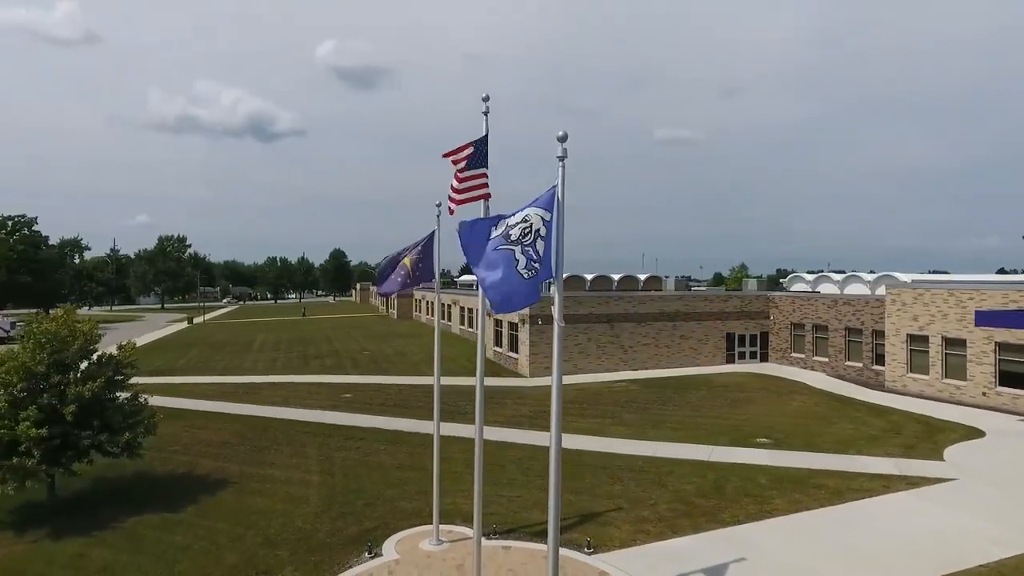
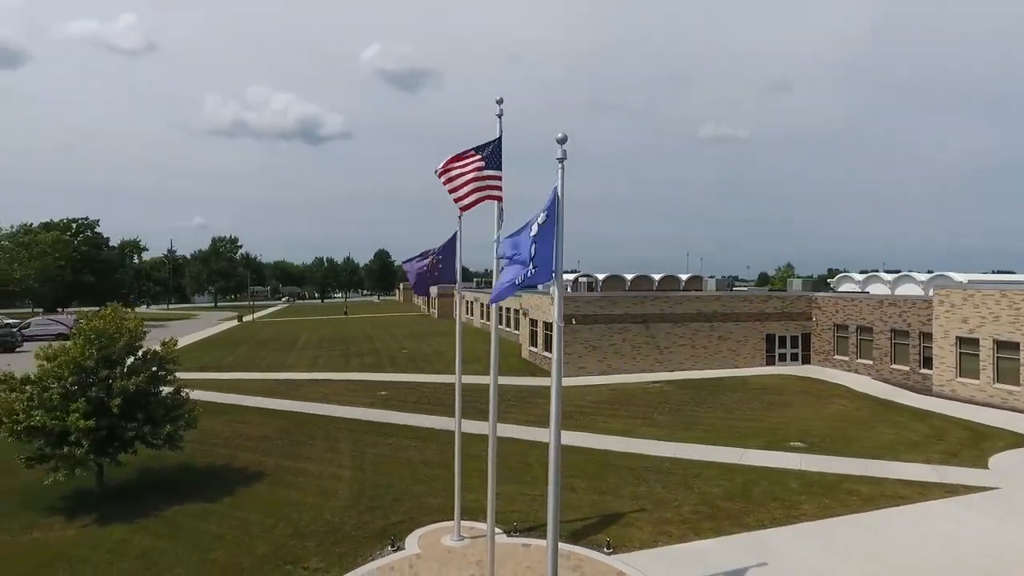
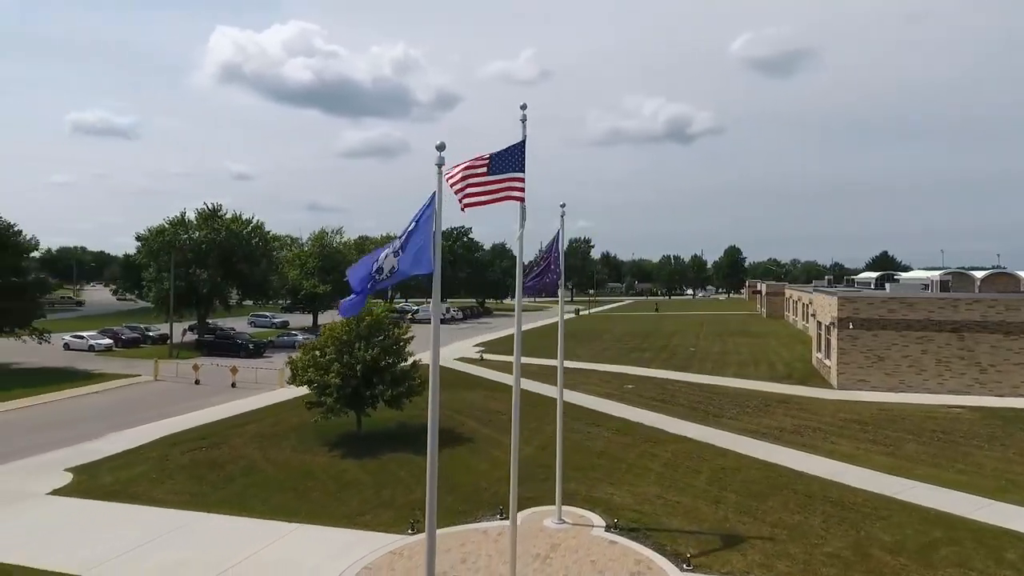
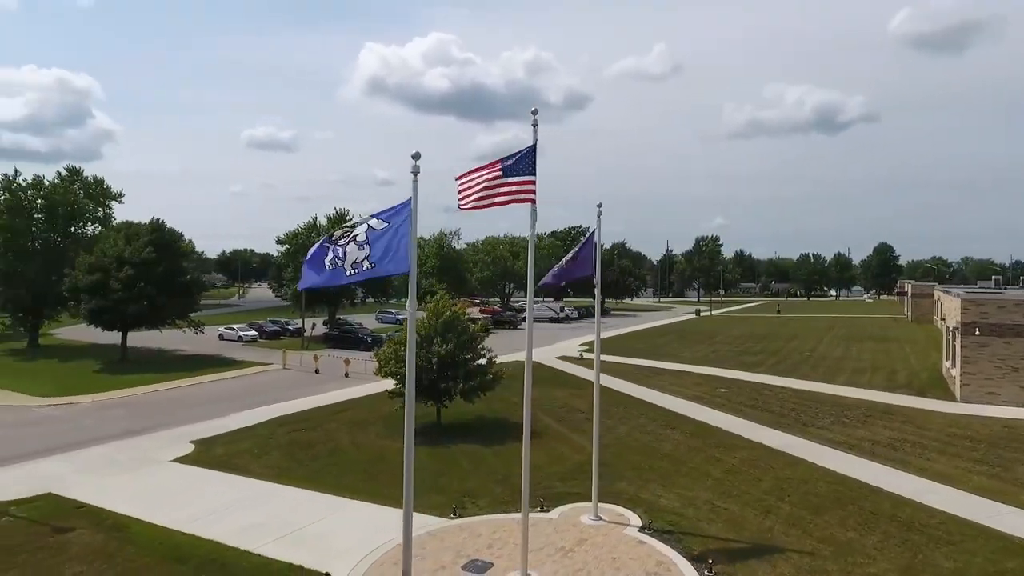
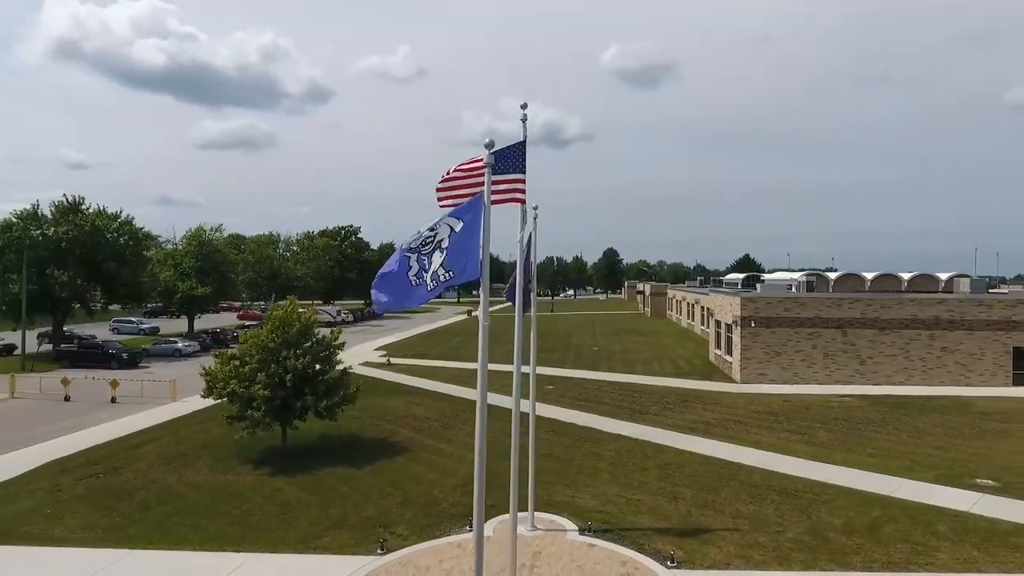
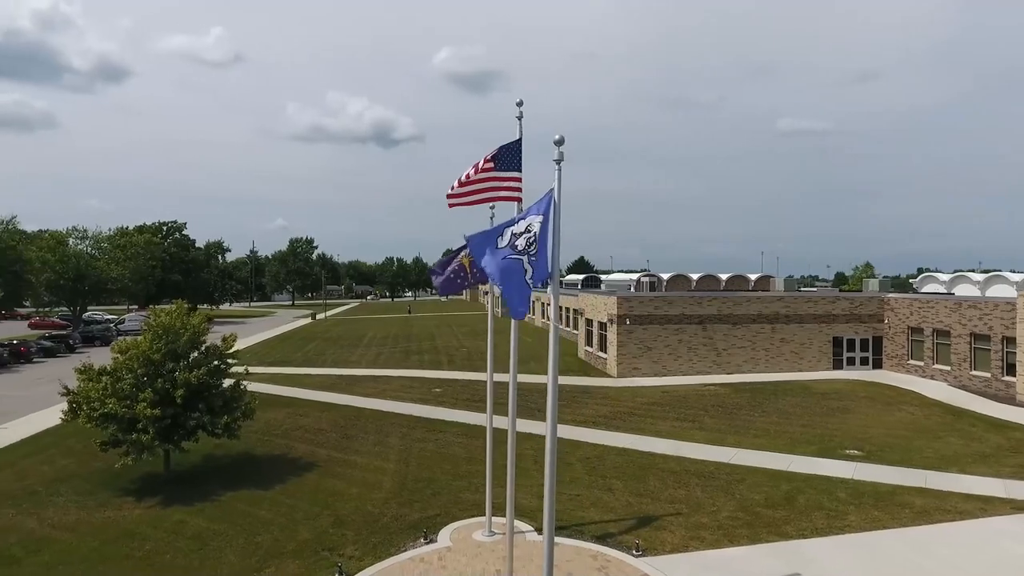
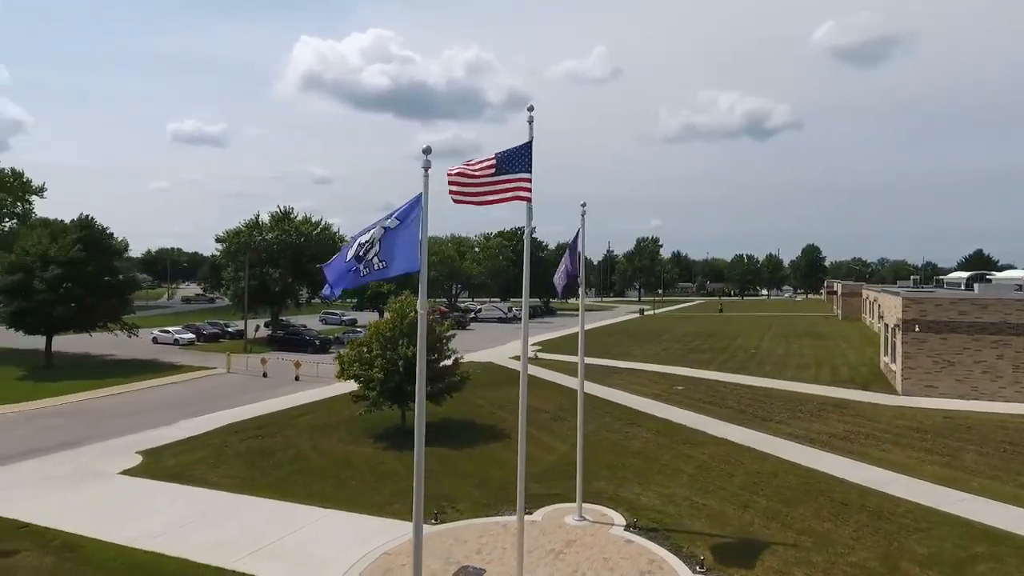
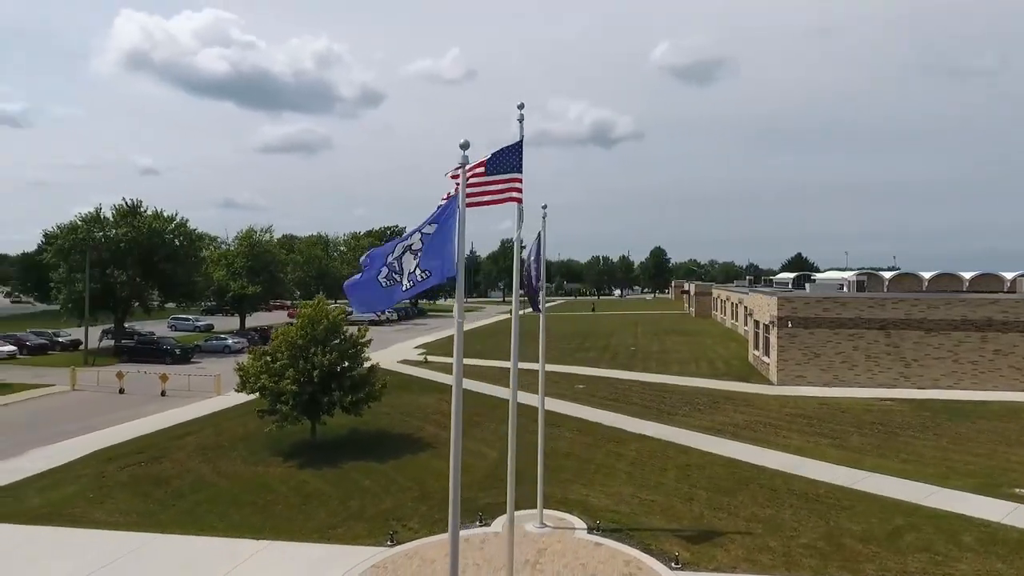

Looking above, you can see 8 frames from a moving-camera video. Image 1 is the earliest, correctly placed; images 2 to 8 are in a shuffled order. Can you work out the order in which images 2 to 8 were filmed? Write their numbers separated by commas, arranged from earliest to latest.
2, 6, 5, 8, 3, 7, 4
